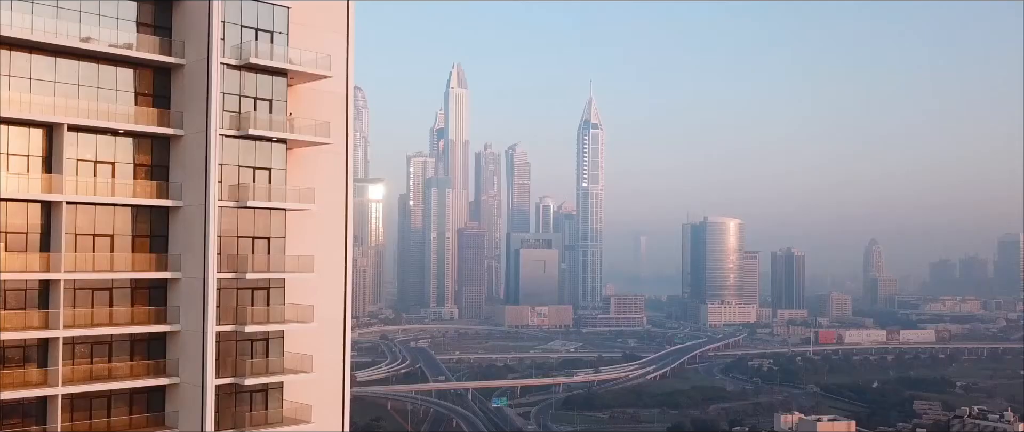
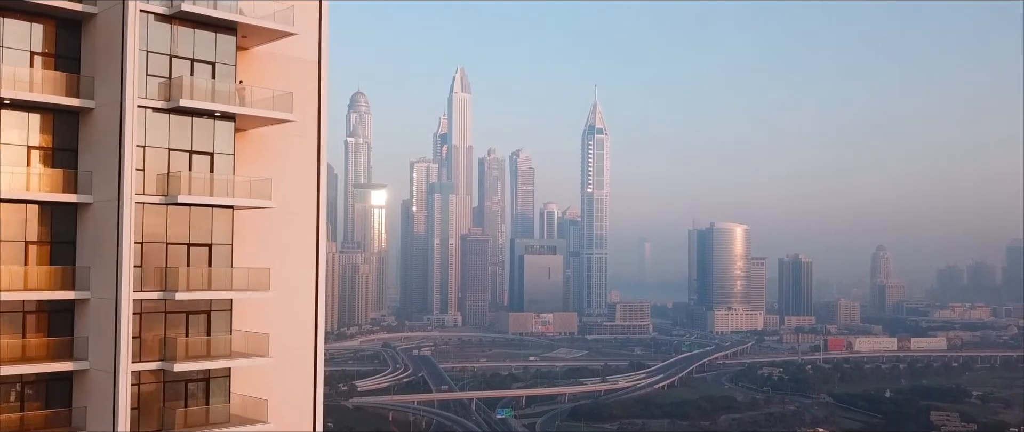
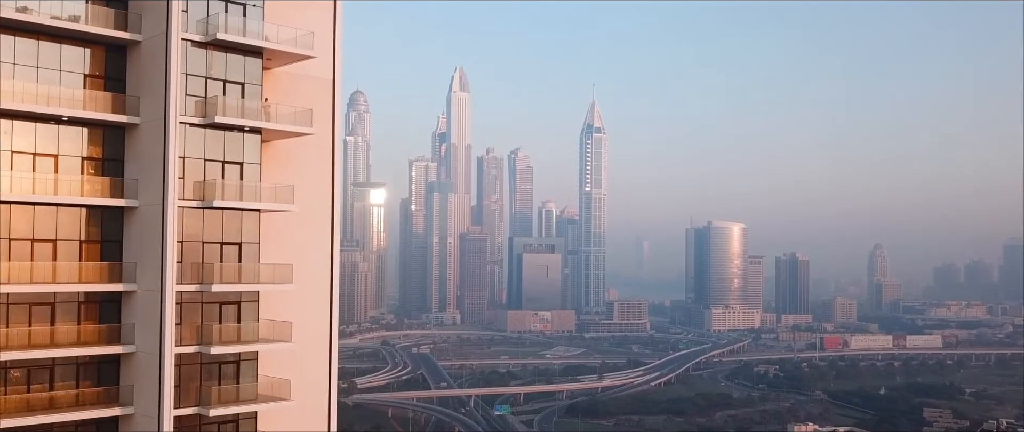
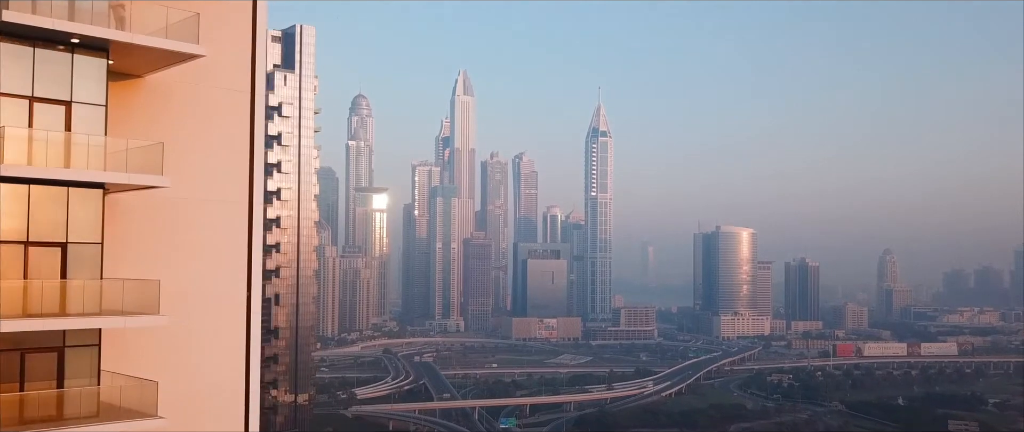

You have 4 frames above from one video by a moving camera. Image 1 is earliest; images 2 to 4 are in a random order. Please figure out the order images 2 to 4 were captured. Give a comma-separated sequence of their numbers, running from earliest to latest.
3, 2, 4
